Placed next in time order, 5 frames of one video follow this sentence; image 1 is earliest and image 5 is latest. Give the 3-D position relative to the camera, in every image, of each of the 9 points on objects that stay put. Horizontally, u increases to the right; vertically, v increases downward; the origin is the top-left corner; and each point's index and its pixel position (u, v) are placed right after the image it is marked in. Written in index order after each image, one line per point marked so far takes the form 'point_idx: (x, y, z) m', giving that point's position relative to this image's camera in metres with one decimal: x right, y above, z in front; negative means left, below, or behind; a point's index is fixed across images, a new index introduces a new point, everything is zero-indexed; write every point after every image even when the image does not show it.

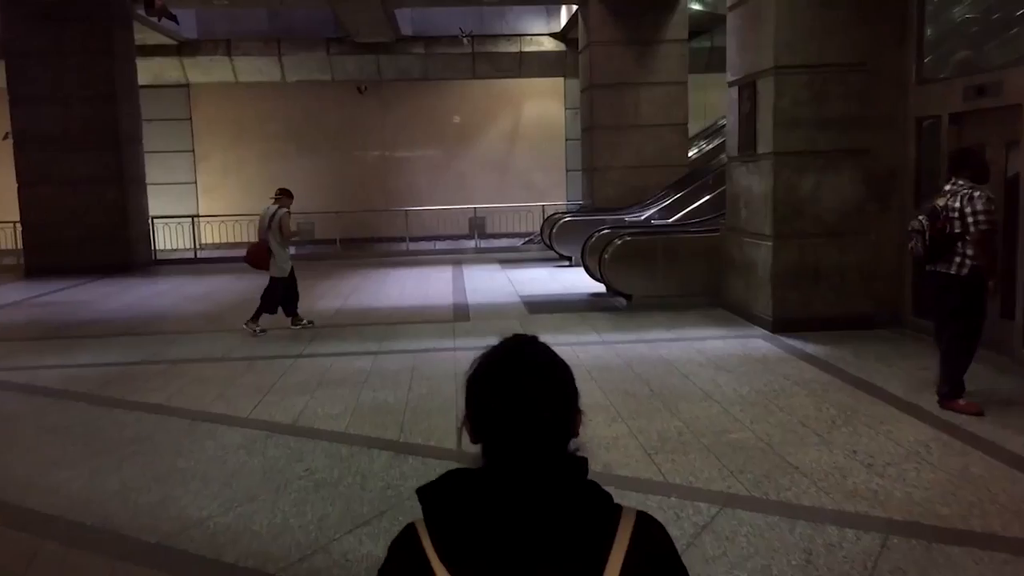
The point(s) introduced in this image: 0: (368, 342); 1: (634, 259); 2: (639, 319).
0: (-1.3, -0.5, +8.1) m
1: (+1.4, +0.3, +9.5) m
2: (+1.3, -0.3, +9.0) m
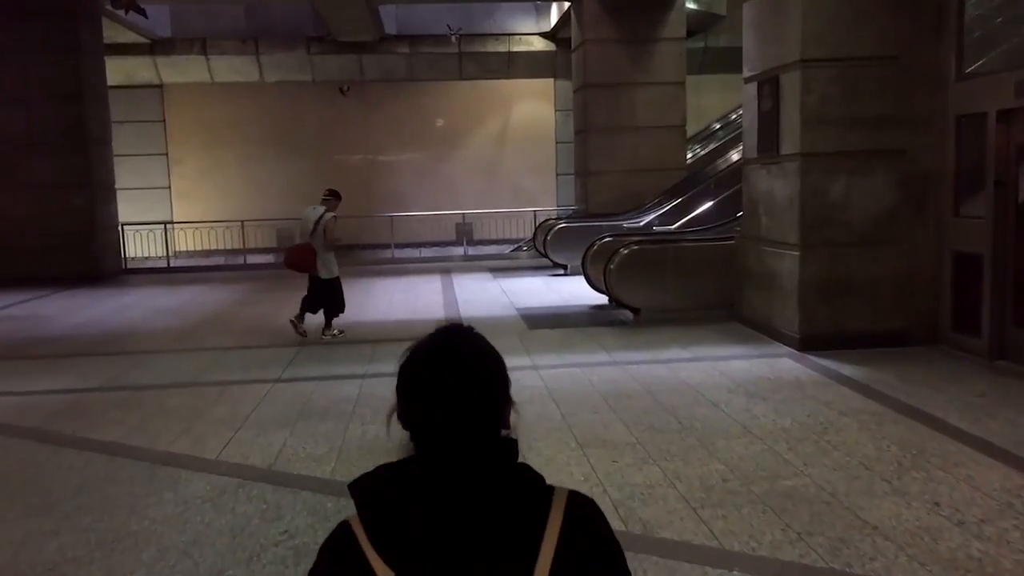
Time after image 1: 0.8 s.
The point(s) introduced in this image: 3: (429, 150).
0: (-1.3, -0.7, +7.3) m
1: (+1.3, +0.2, +8.8) m
2: (+1.3, -0.4, +8.3) m
3: (-1.9, +3.2, +19.9) m
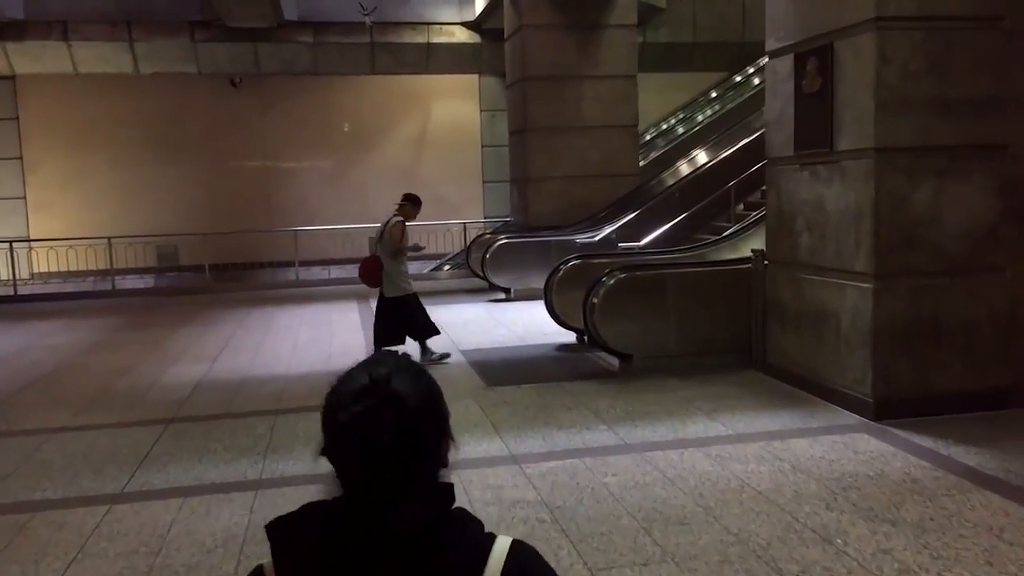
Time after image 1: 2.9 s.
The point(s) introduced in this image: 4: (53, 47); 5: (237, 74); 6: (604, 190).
0: (-1.5, -1.0, +4.9) m
1: (+0.9, -0.1, +6.7) m
2: (+1.0, -0.7, +6.2) m
3: (-3.5, +2.7, +17.4) m
4: (-8.3, +4.4, +15.4) m
5: (-5.3, +4.1, +16.5) m
6: (+1.4, +1.5, +13.3) m
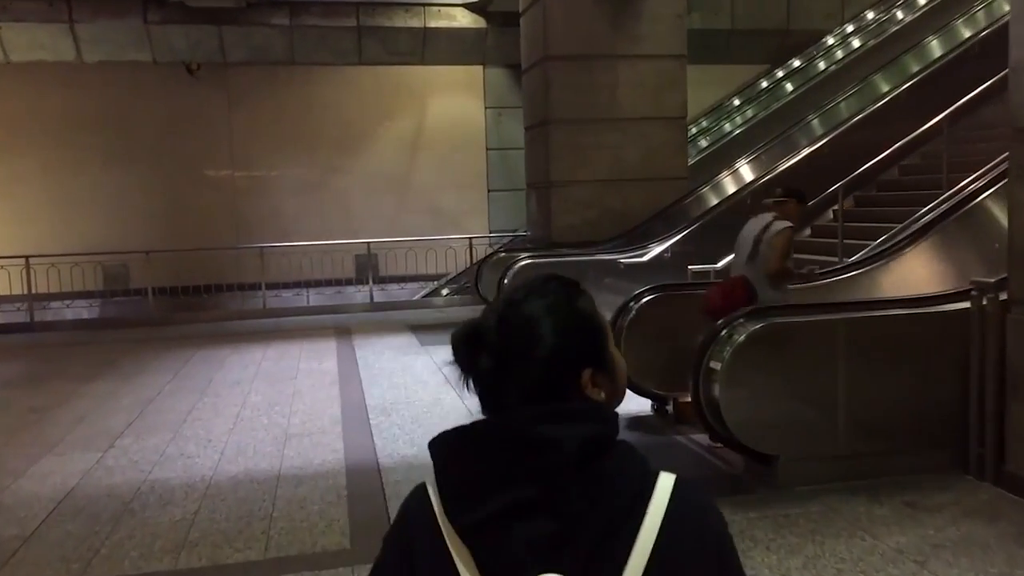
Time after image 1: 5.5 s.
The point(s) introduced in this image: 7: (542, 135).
0: (-1.2, -1.2, +2.2) m
1: (+1.3, -0.4, +4.1) m
2: (+1.3, -1.0, +3.5) m
3: (-3.4, +2.2, +14.8) m
4: (-8.1, +3.9, +12.8) m
5: (-5.1, +3.7, +13.8) m
6: (+1.7, +1.1, +10.7) m
7: (+0.4, +1.9, +10.6) m
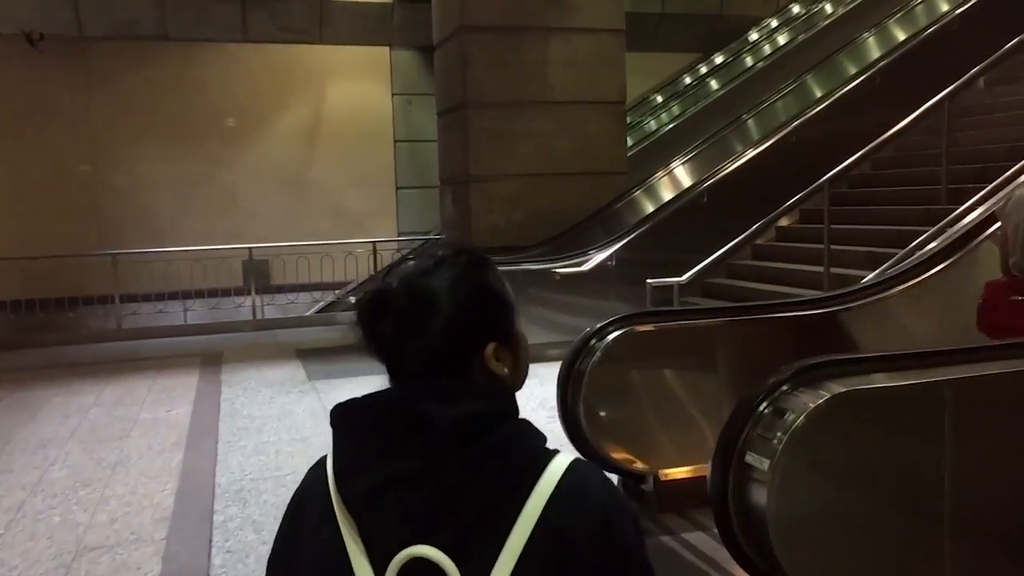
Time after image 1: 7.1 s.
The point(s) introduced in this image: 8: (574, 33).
0: (-1.3, -1.4, +0.5) m
1: (+1.0, -0.5, +2.5) m
2: (+1.1, -1.1, +2.0) m
3: (-4.7, +2.0, +12.7) m
4: (-9.2, +3.7, +10.3) m
5: (-6.4, +3.5, +11.6) m
6: (+0.7, +1.0, +9.2) m
7: (-0.6, +1.8, +9.0) m
8: (+0.7, +2.7, +9.0) m
